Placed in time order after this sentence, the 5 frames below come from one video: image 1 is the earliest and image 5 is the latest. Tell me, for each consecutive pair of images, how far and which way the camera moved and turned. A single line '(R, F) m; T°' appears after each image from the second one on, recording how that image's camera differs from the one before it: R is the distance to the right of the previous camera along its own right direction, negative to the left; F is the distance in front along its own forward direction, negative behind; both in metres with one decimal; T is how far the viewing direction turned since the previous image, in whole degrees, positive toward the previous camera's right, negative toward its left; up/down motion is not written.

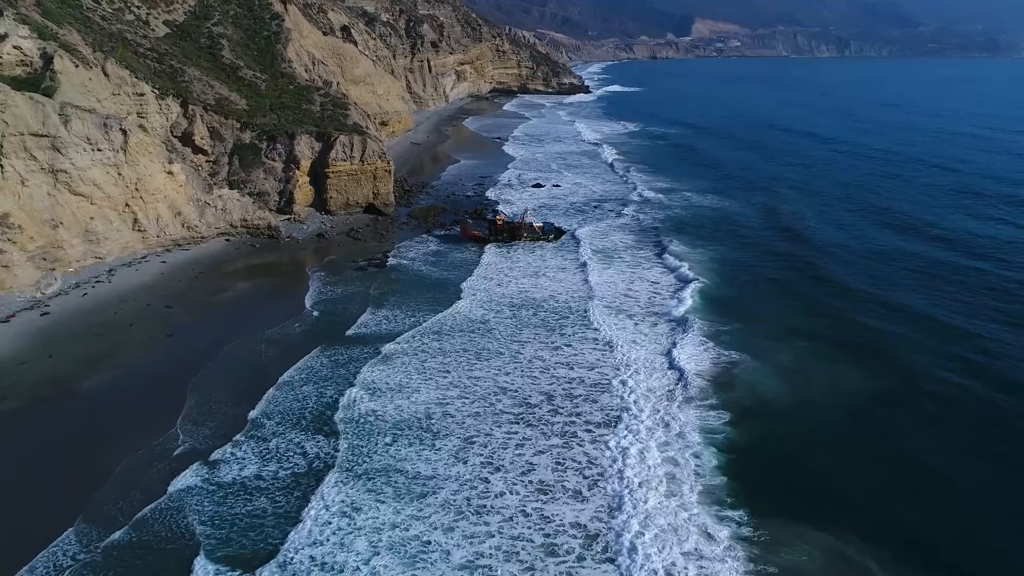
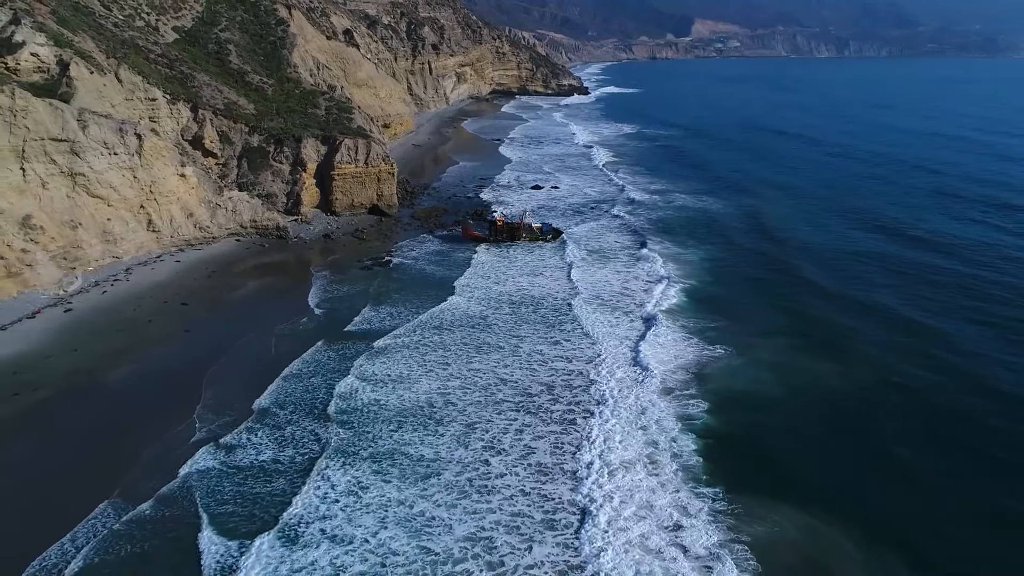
(0.0, -1.0) m; 0°
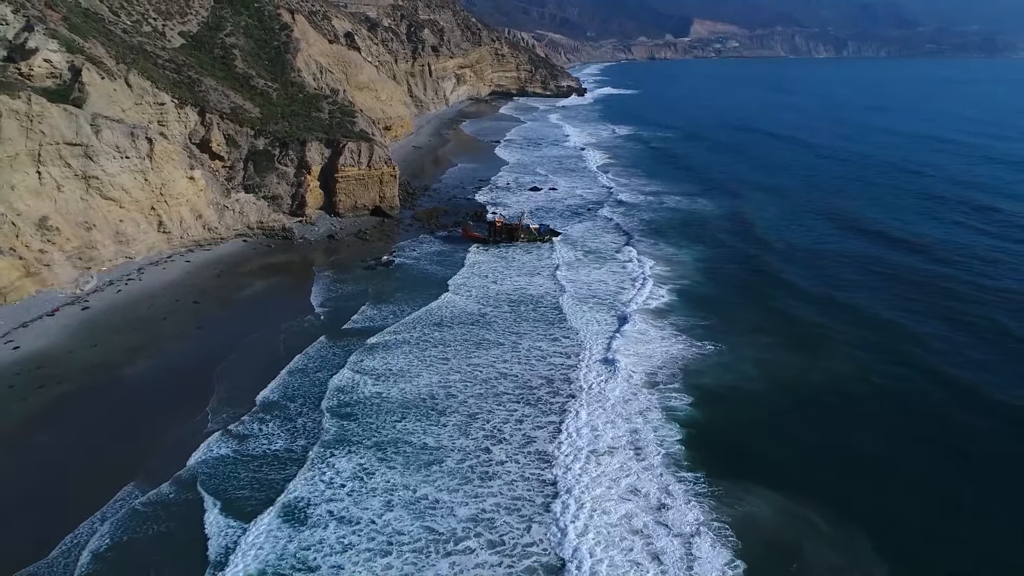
(0.0, -0.9) m; 0°
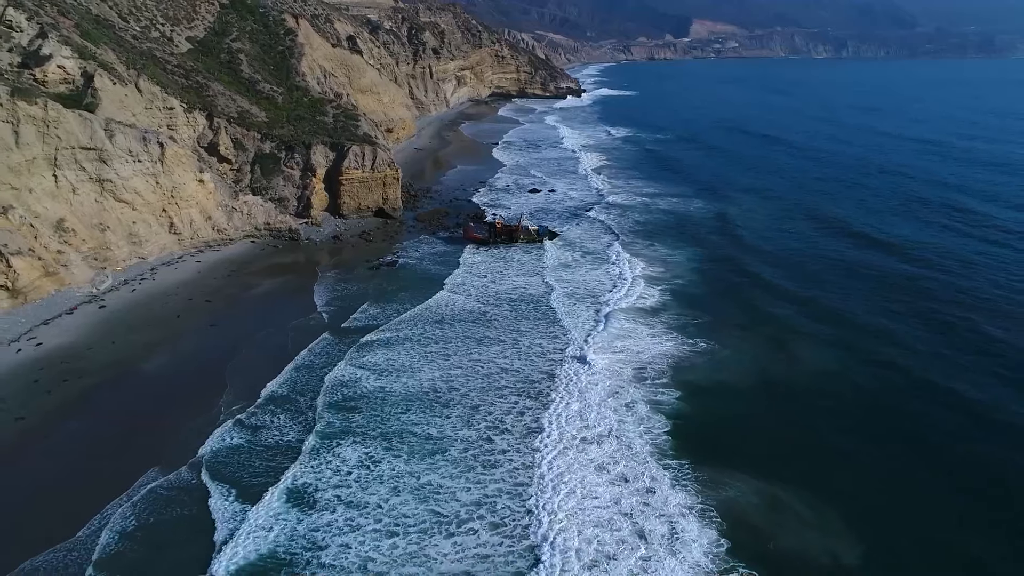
(0.0, -0.9) m; 0°
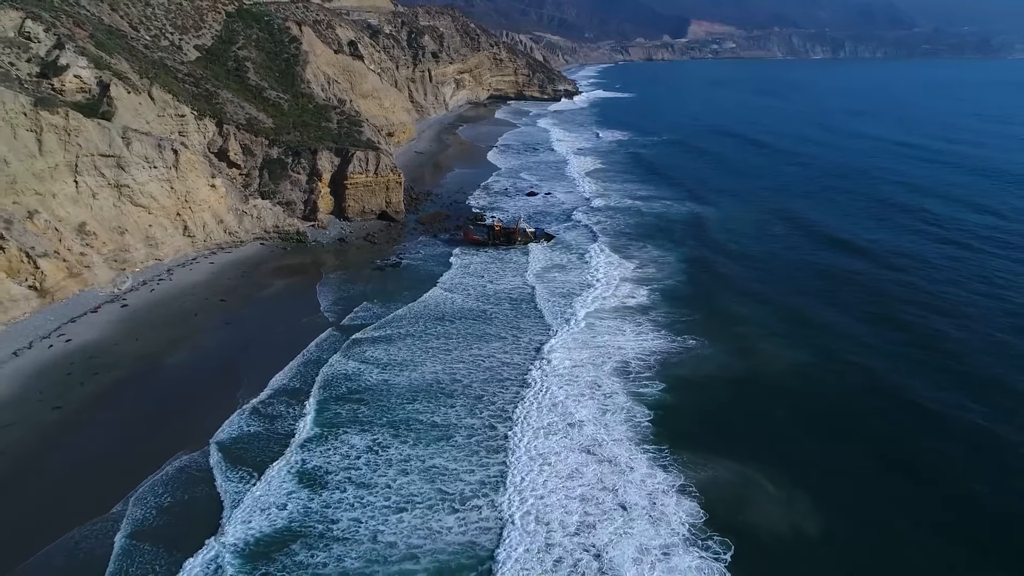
(0.0, -1.3) m; 0°
